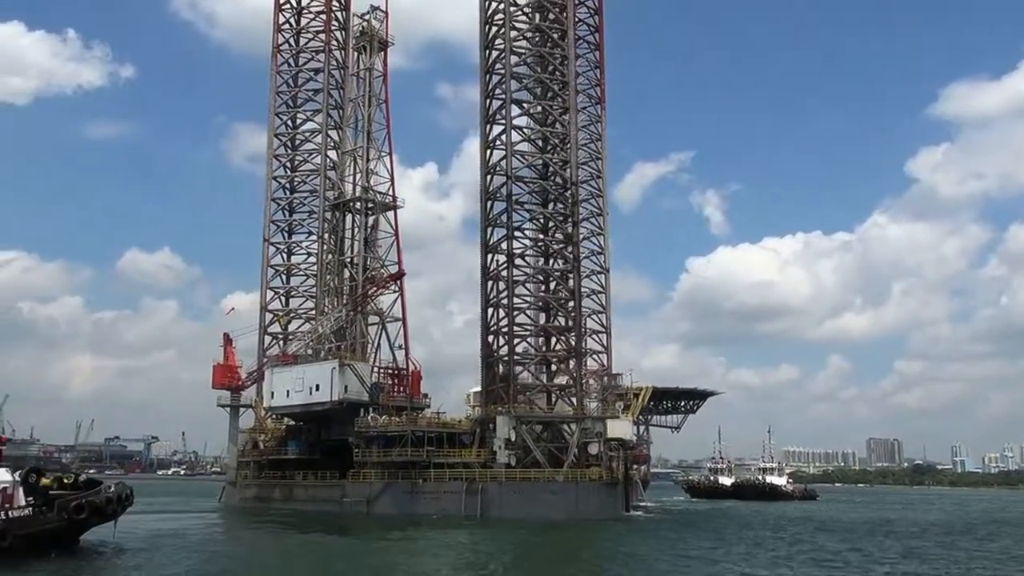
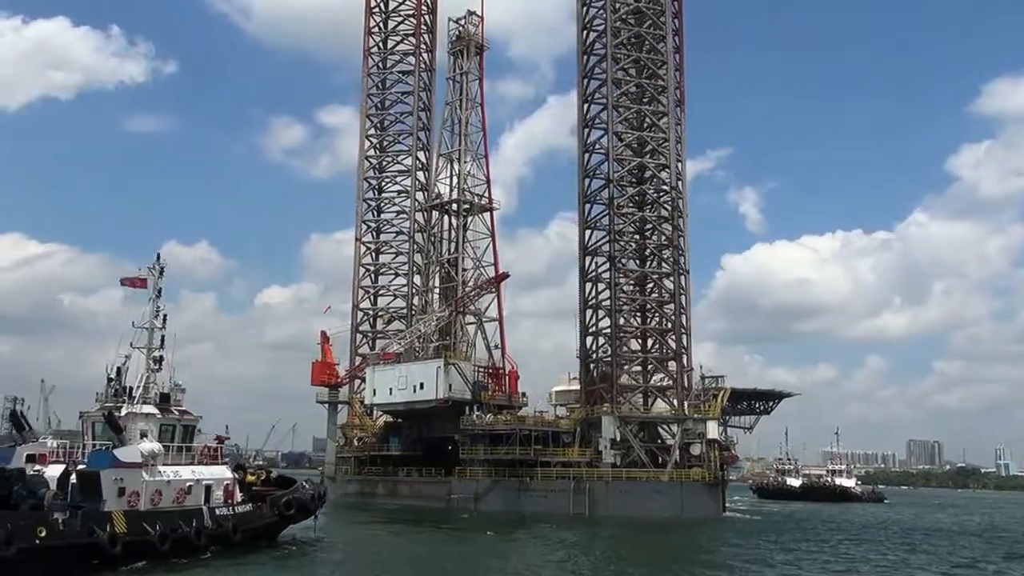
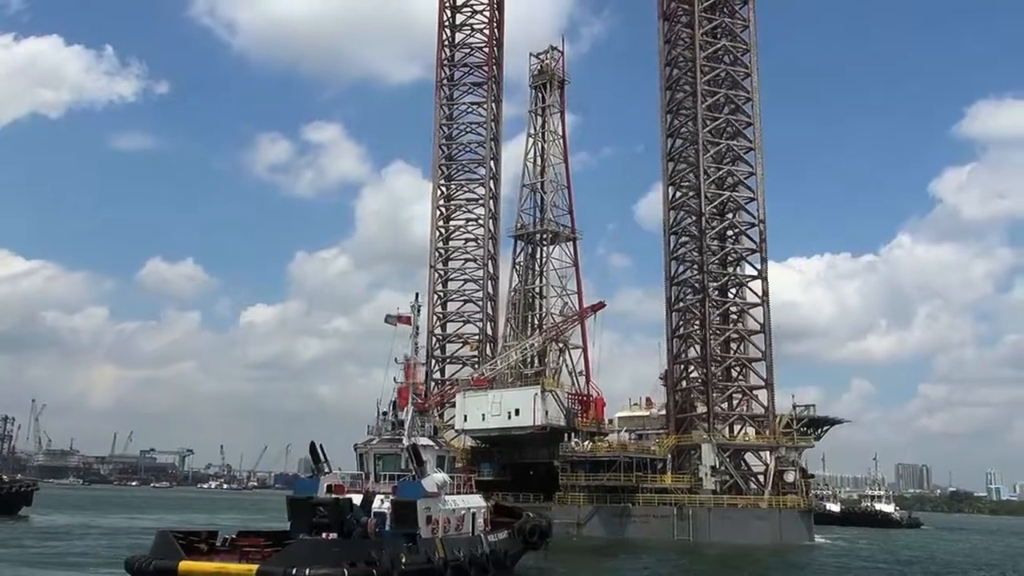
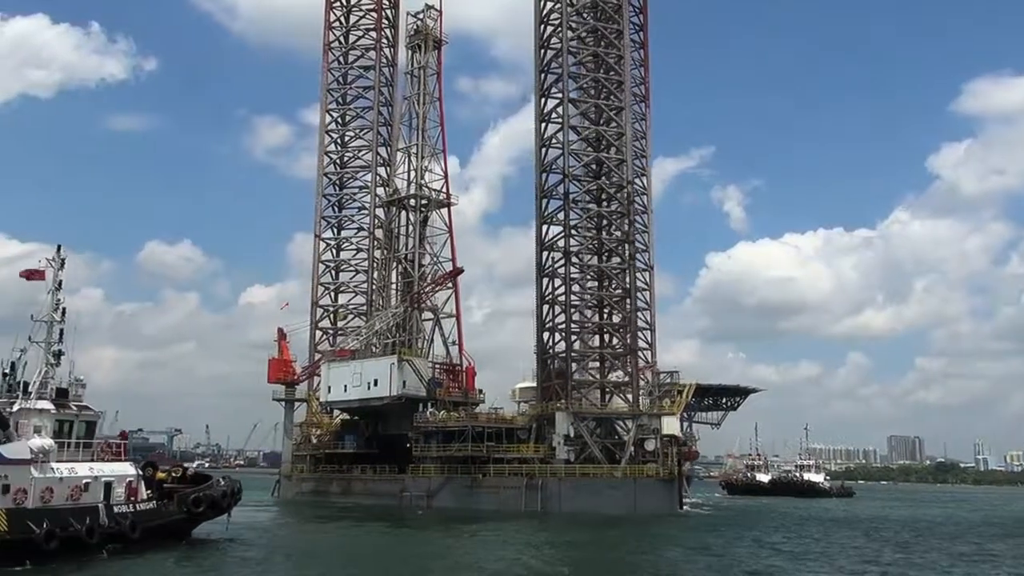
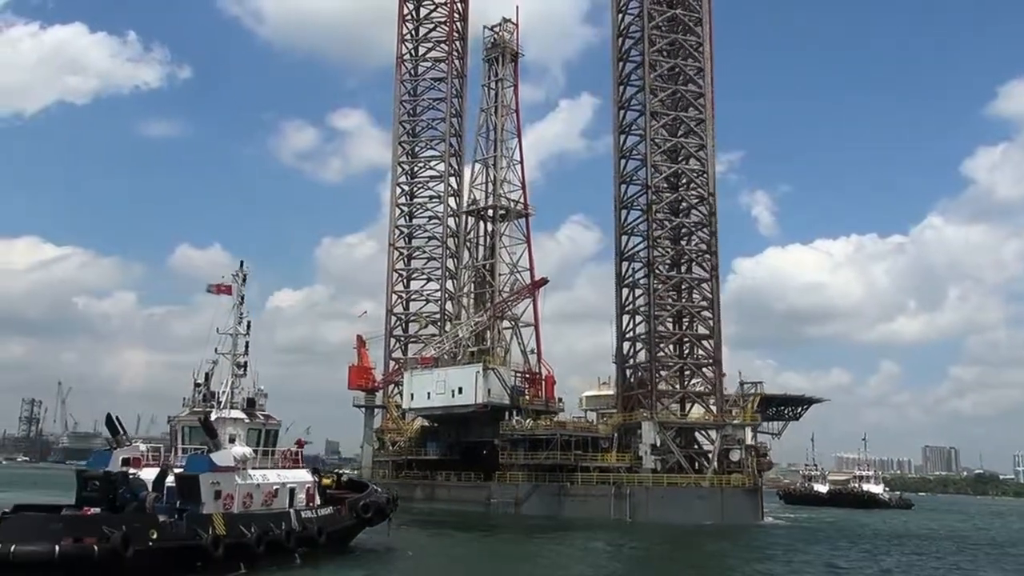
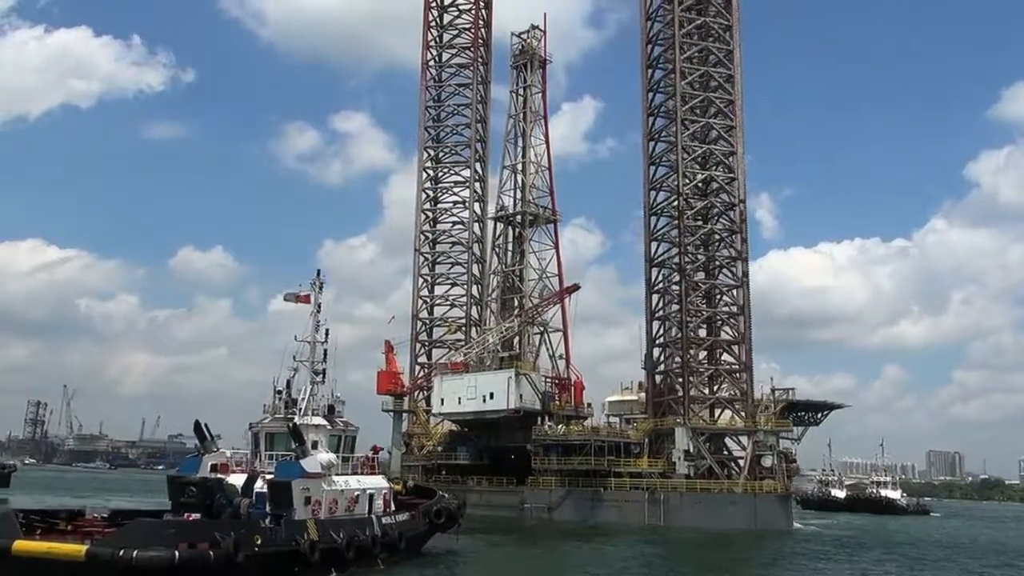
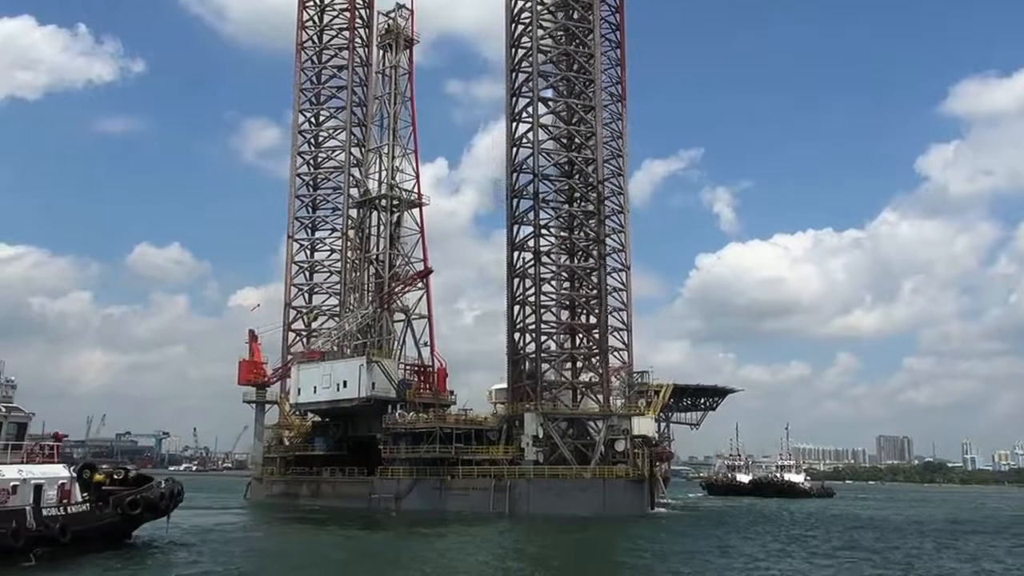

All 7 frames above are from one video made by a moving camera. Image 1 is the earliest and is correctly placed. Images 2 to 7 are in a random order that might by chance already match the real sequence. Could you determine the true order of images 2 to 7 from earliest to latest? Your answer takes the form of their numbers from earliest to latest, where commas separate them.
7, 4, 2, 5, 6, 3
